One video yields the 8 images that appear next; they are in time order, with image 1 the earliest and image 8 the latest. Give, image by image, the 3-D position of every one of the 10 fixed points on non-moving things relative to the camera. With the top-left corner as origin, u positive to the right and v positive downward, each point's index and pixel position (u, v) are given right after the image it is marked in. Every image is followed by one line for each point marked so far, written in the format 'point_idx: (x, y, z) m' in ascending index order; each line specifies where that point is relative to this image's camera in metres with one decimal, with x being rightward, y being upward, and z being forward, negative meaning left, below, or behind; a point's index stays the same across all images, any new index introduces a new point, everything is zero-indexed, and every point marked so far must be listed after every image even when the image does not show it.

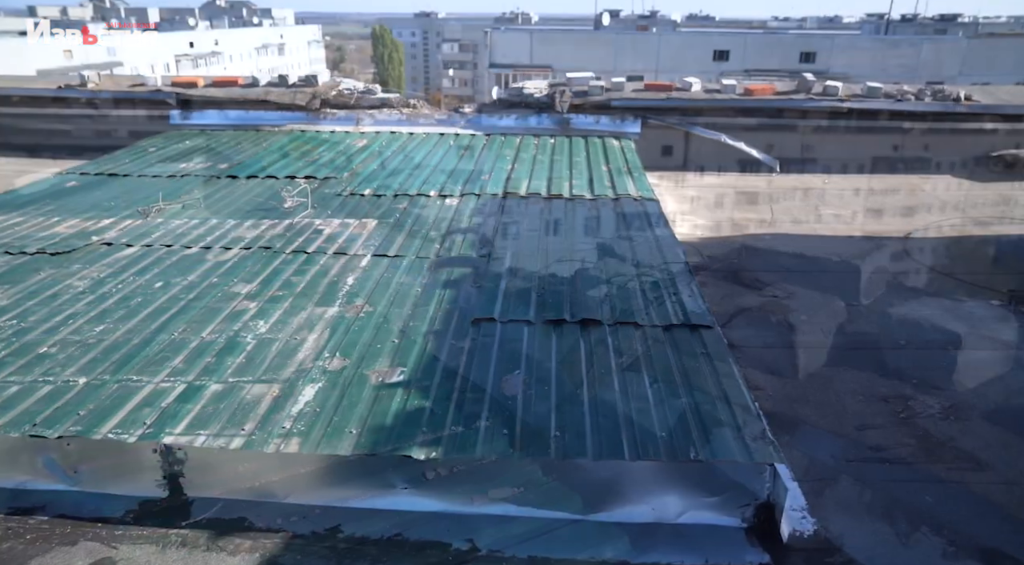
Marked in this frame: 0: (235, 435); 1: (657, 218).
0: (-1.3, -0.7, +3.3) m
1: (+1.3, +0.6, +6.3) m
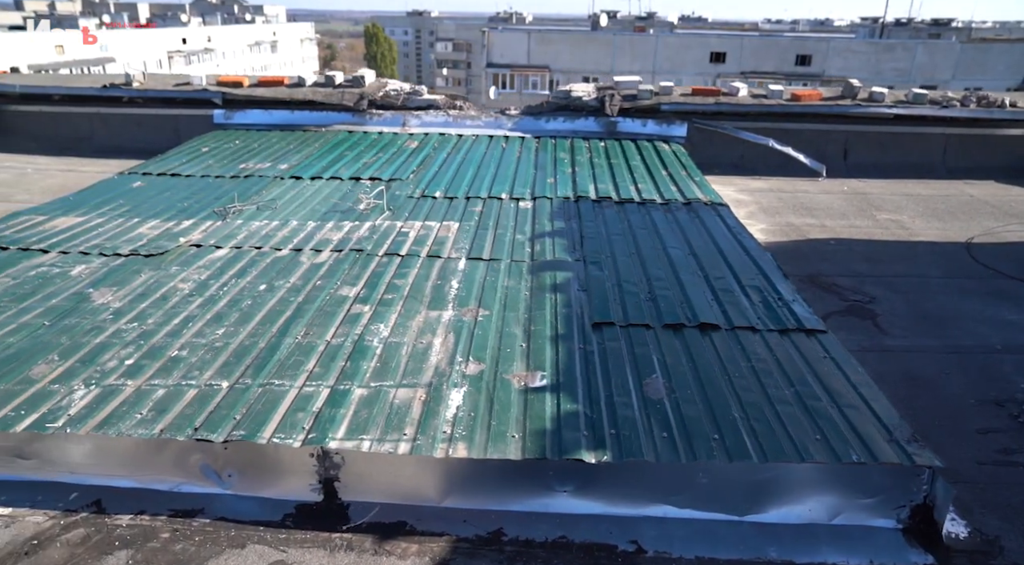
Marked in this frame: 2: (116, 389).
0: (-0.5, -0.8, +3.4) m
1: (+2.0, +0.5, +6.4) m
2: (-2.1, -0.6, +3.7) m
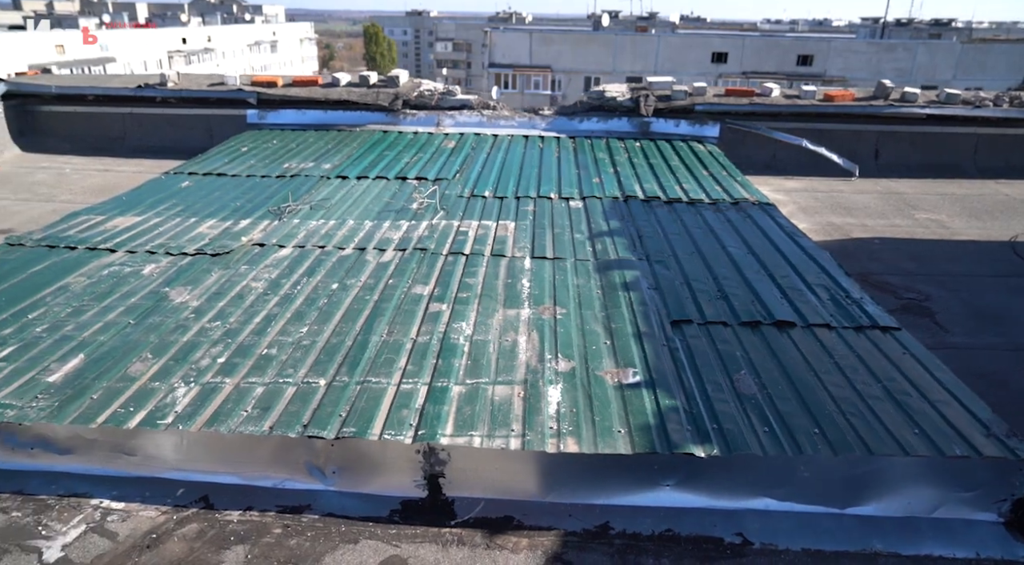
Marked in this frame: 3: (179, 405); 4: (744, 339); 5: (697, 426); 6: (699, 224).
0: (0.0, -0.7, +3.4) m
1: (+2.5, +0.5, +6.4) m
2: (-1.6, -0.6, +3.7) m
3: (-1.7, -0.6, +3.5) m
4: (+1.4, -0.3, +4.3) m
5: (+0.9, -0.7, +3.5) m
6: (+1.7, +0.5, +6.3) m
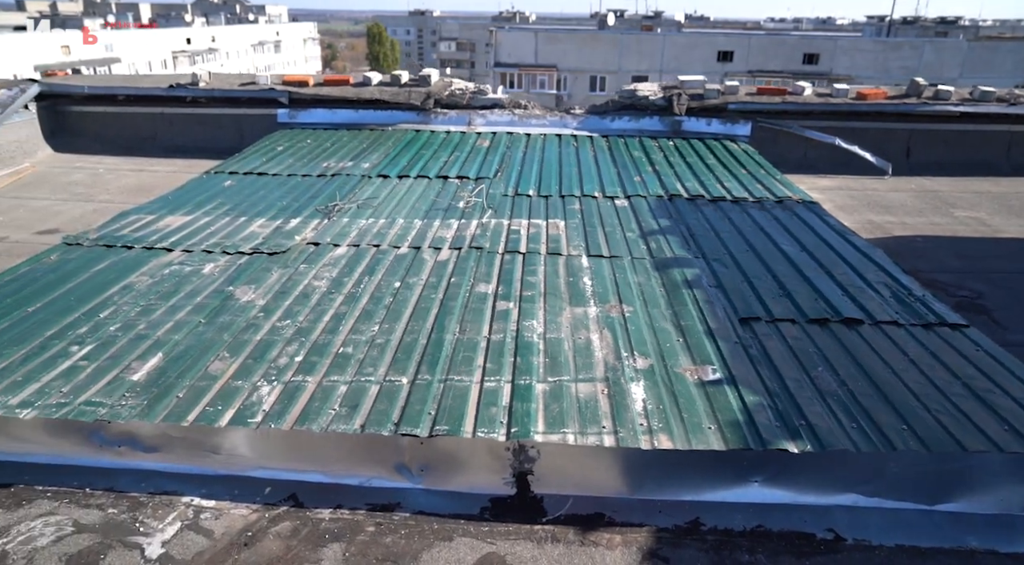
0: (+0.5, -0.7, +3.4) m
1: (+3.0, +0.6, +6.4) m
2: (-1.1, -0.5, +3.7) m
3: (-1.3, -0.6, +3.5) m
4: (+1.9, -0.3, +4.3) m
5: (+1.4, -0.7, +3.5) m
6: (+2.2, +0.6, +6.3) m
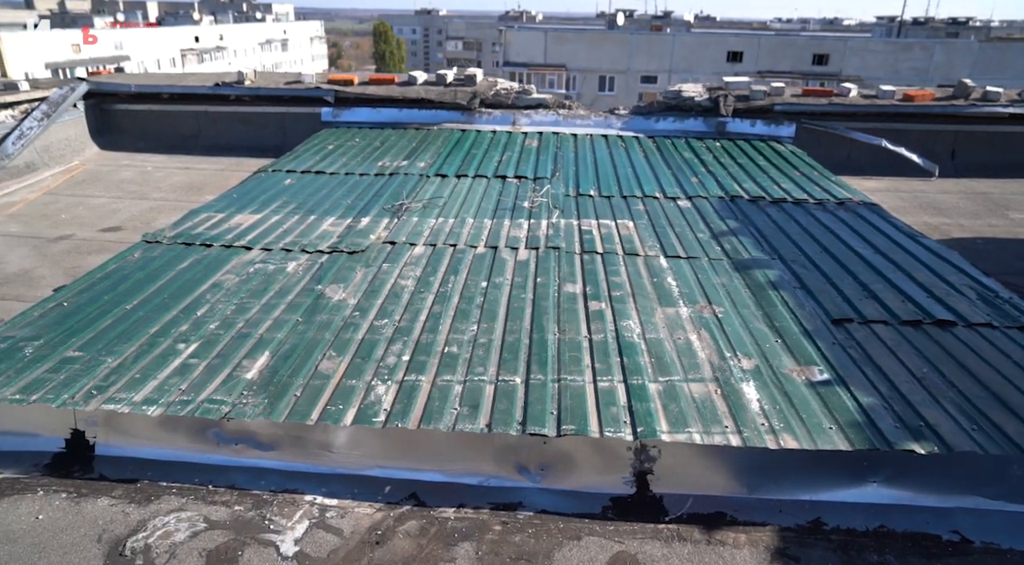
0: (+1.1, -0.7, +3.4) m
1: (+3.6, +0.5, +6.4) m
2: (-0.5, -0.5, +3.7) m
3: (-0.6, -0.6, +3.6) m
4: (+2.5, -0.3, +4.3) m
5: (+2.0, -0.7, +3.5) m
6: (+2.8, +0.5, +6.3) m
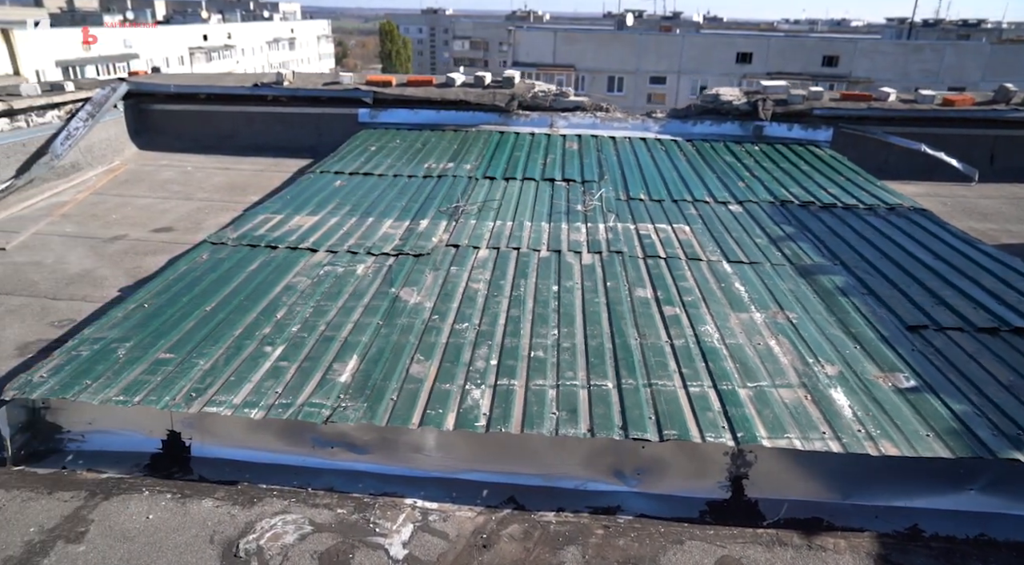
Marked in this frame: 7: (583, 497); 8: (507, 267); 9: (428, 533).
0: (+1.6, -0.8, +3.4) m
1: (+4.1, +0.5, +6.4) m
2: (0.0, -0.6, +3.7) m
3: (-0.1, -0.6, +3.6) m
4: (+3.0, -0.4, +4.4) m
5: (+2.5, -0.8, +3.5) m
6: (+3.3, +0.5, +6.4) m
7: (+0.4, -1.1, +3.5) m
8: (0.0, +0.1, +5.3) m
9: (-0.4, -1.2, +3.3) m
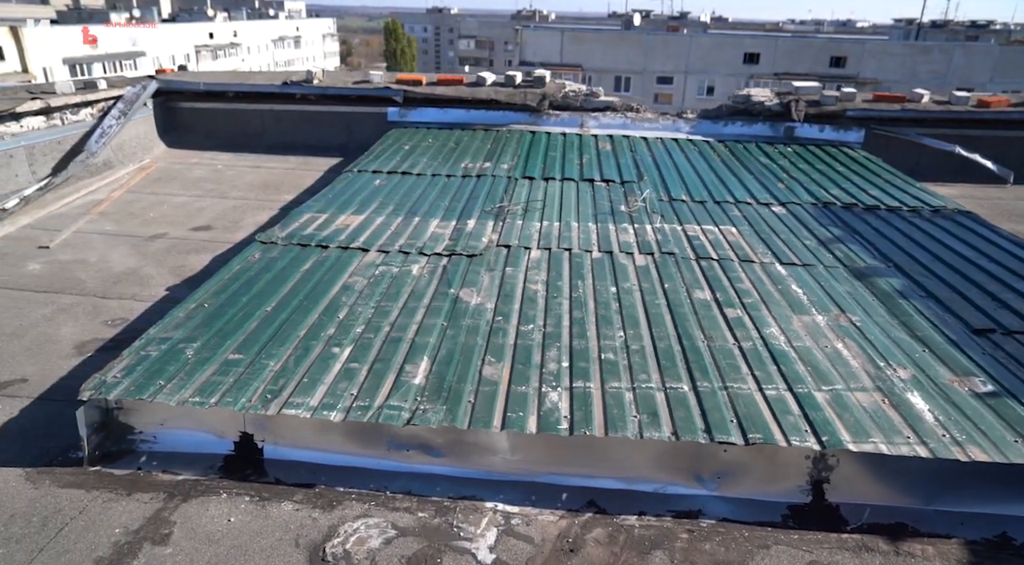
0: (+2.0, -0.8, +3.4) m
1: (+4.5, +0.5, +6.4) m
2: (+0.4, -0.6, +3.7) m
3: (+0.3, -0.7, +3.6) m
4: (+3.4, -0.4, +4.3) m
5: (+2.9, -0.8, +3.5) m
6: (+3.7, +0.5, +6.3) m
7: (+0.8, -1.1, +3.5) m
8: (+0.4, +0.1, +5.3) m
9: (0.0, -1.2, +3.3) m
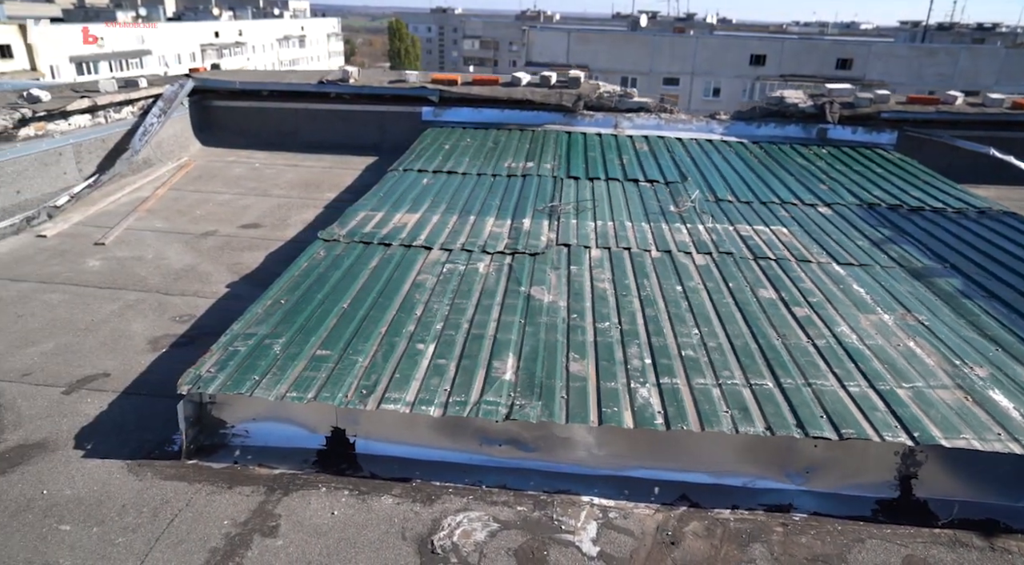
0: (+2.4, -0.8, +3.5) m
1: (+5.0, +0.5, +6.4) m
2: (+0.9, -0.6, +3.8) m
3: (+0.7, -0.6, +3.6) m
4: (+3.9, -0.4, +4.4) m
5: (+3.4, -0.8, +3.5) m
6: (+4.2, +0.5, +6.4) m
7: (+1.2, -1.1, +3.6) m
8: (+0.9, +0.1, +5.3) m
9: (+0.5, -1.2, +3.3) m
